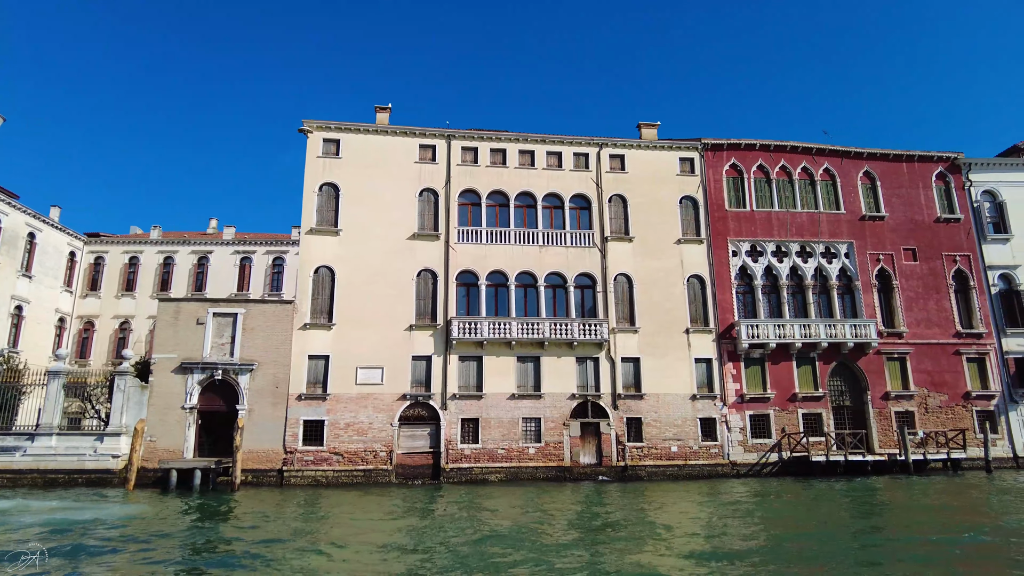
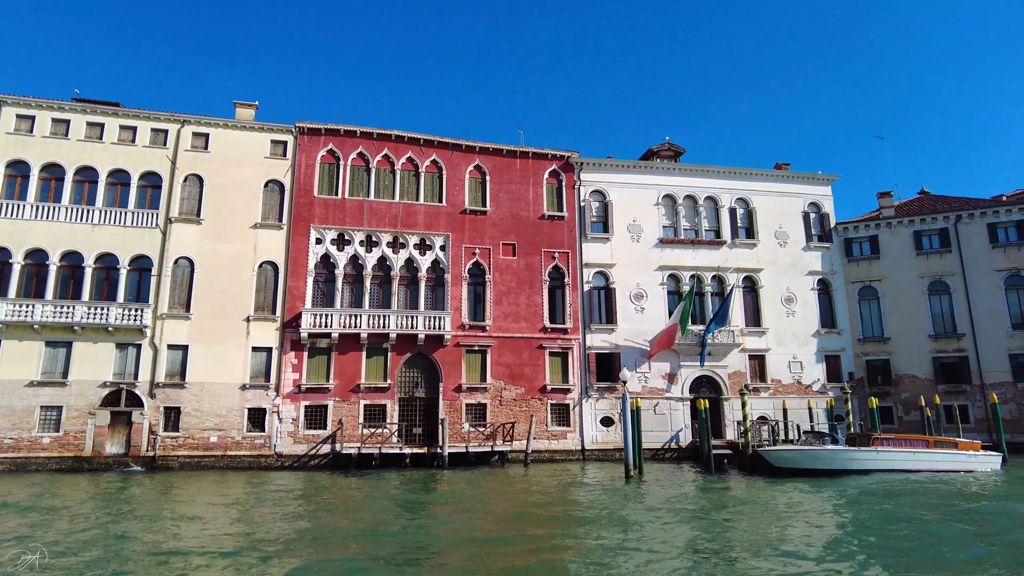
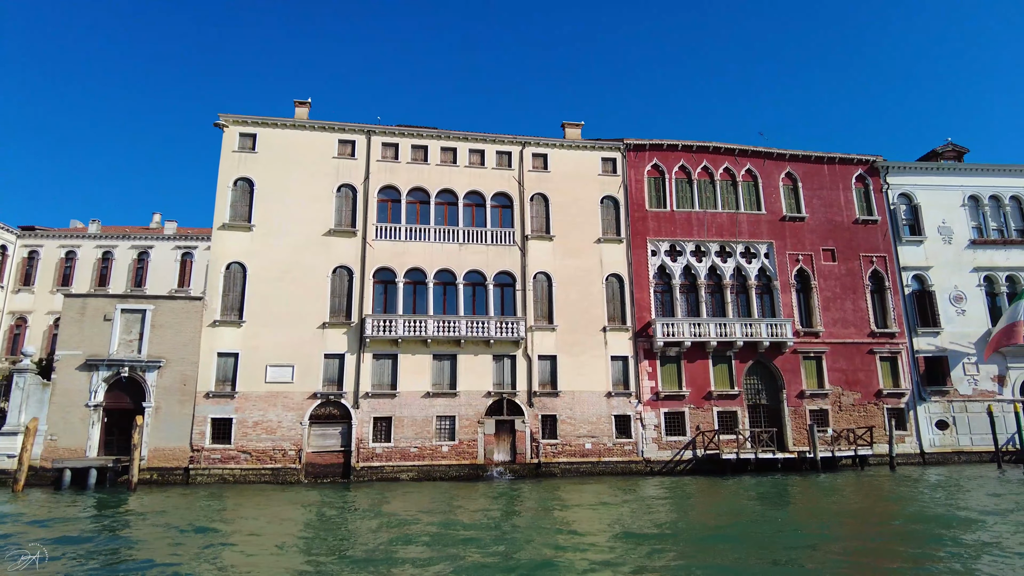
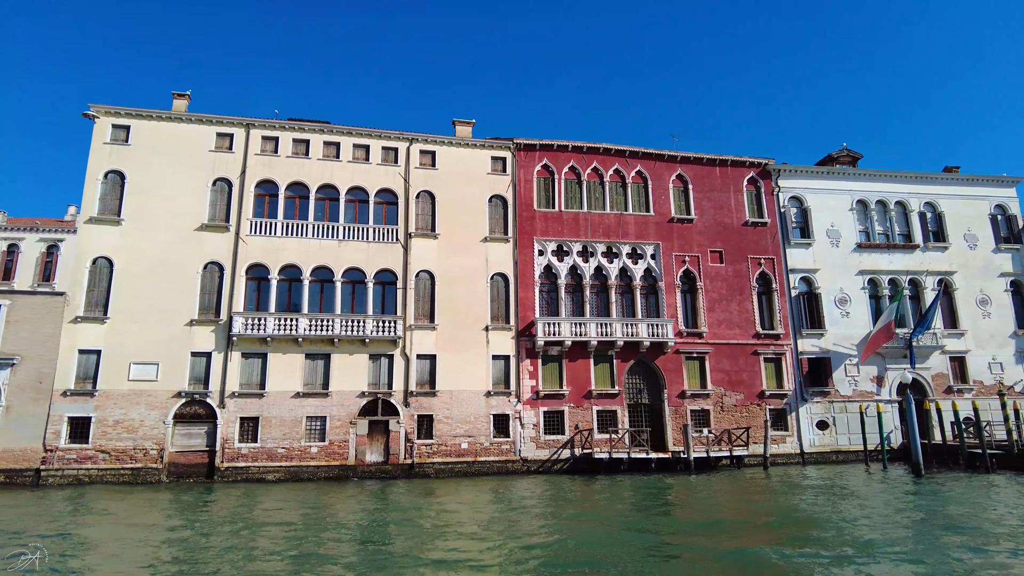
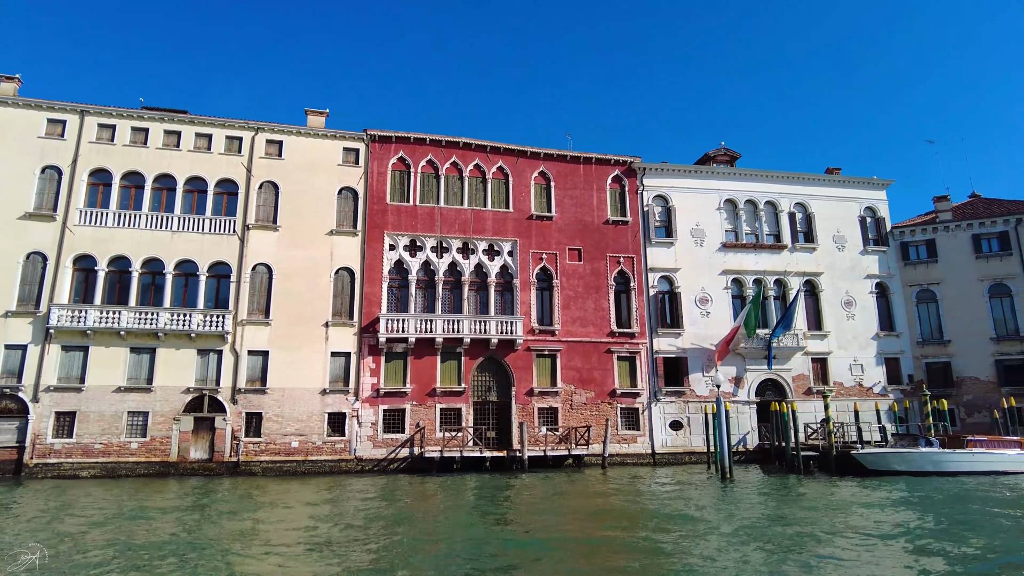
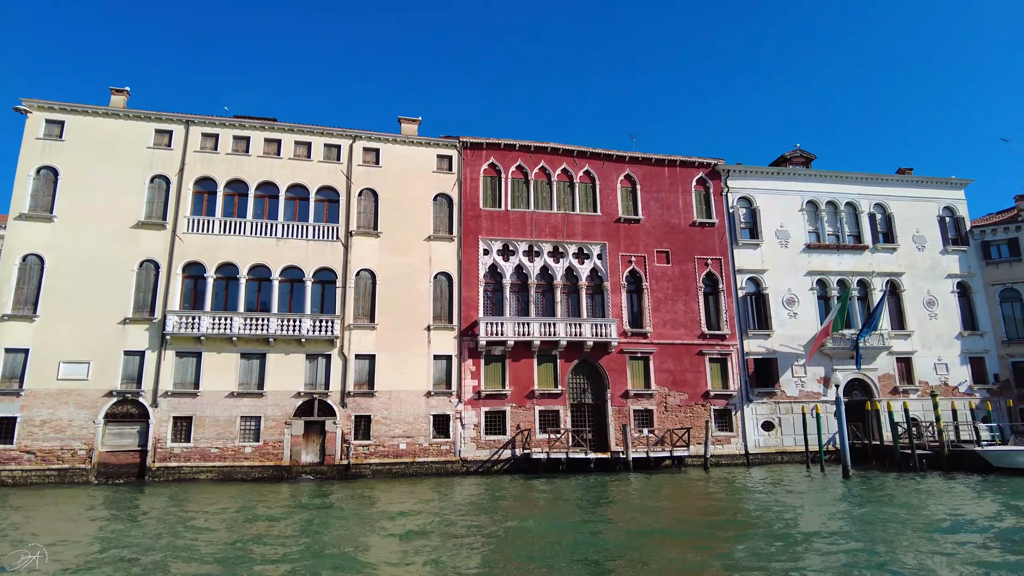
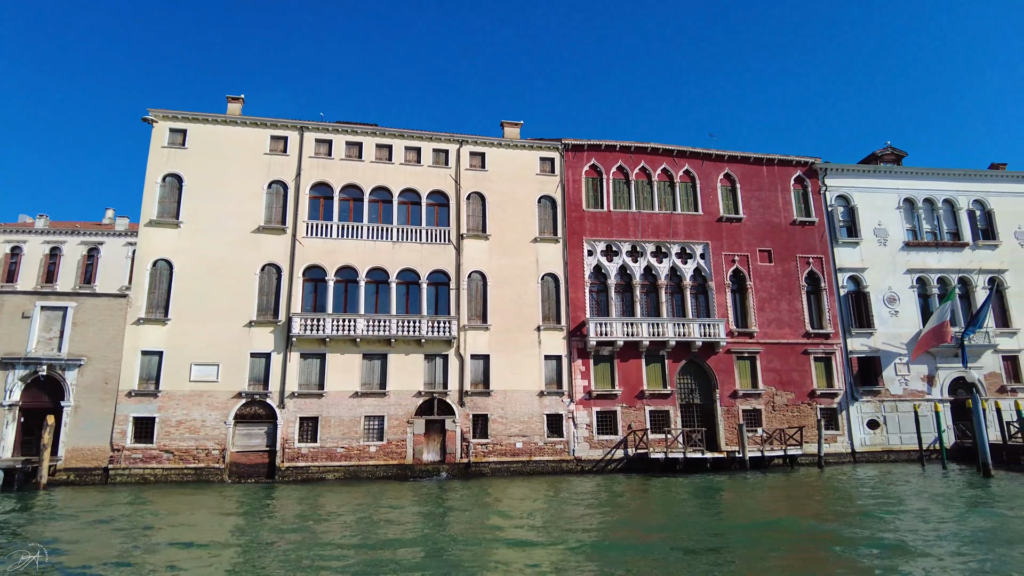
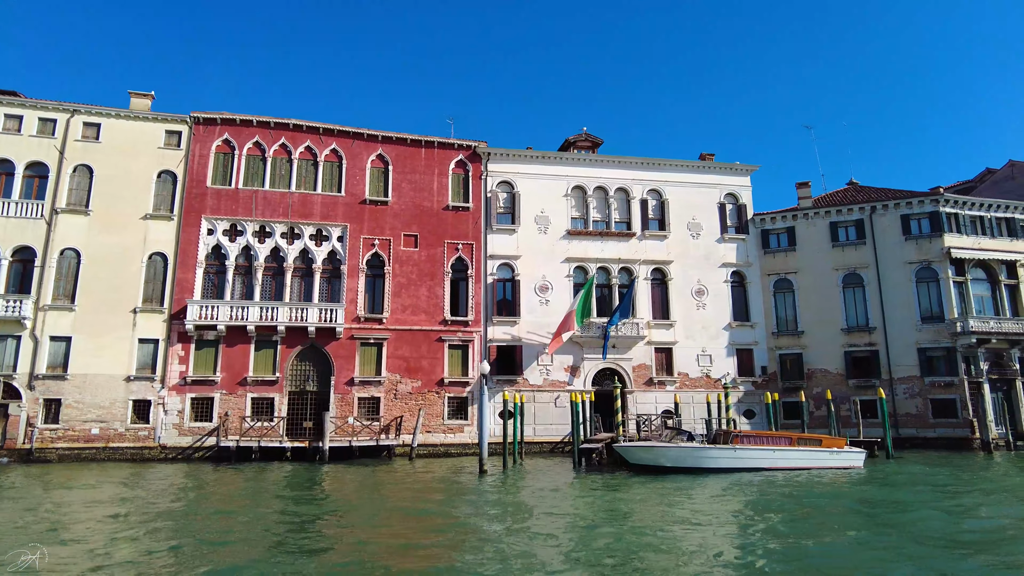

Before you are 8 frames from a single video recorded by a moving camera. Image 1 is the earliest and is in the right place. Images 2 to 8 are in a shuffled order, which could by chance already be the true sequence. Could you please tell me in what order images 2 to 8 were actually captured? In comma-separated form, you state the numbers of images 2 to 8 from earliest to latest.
3, 7, 4, 6, 5, 2, 8
